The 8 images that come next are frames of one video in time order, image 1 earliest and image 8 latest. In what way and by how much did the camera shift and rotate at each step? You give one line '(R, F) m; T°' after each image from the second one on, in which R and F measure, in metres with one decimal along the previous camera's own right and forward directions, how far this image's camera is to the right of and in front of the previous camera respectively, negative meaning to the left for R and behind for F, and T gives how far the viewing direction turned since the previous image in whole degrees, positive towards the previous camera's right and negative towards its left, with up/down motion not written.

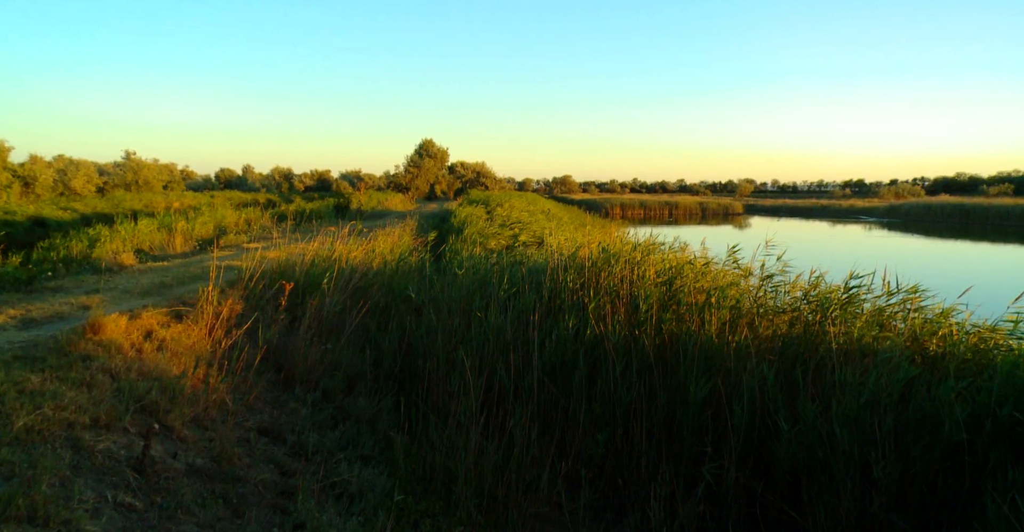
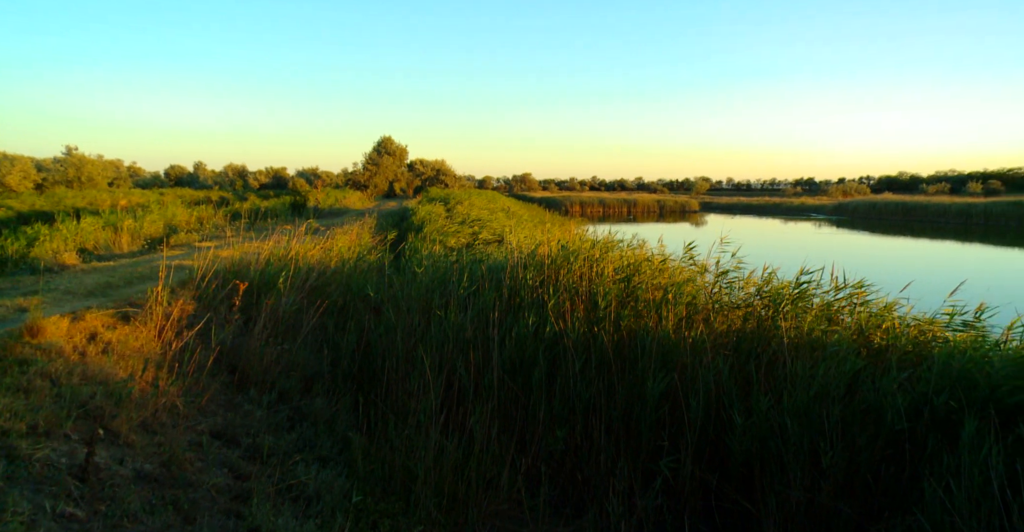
(+0.2, 0.0) m; +3°
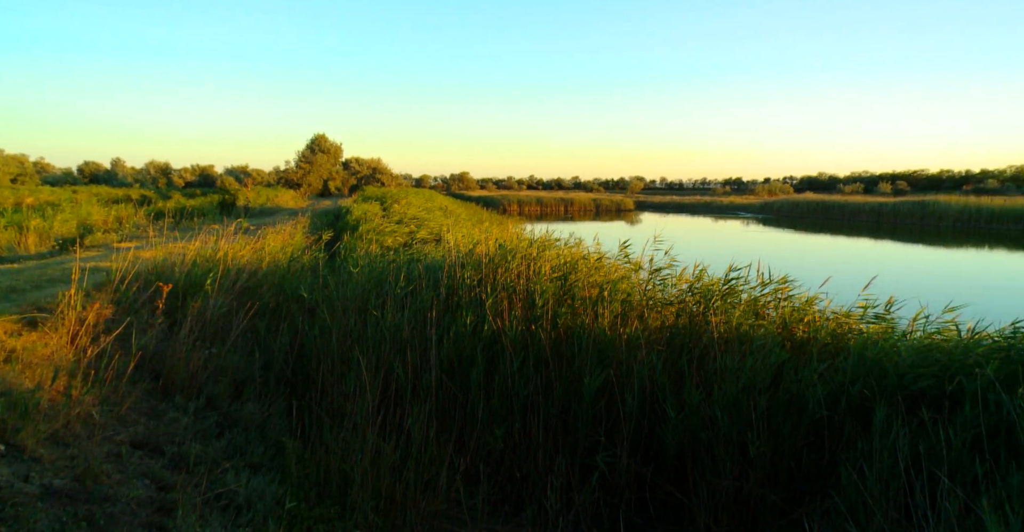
(+0.5, 0.0) m; +5°
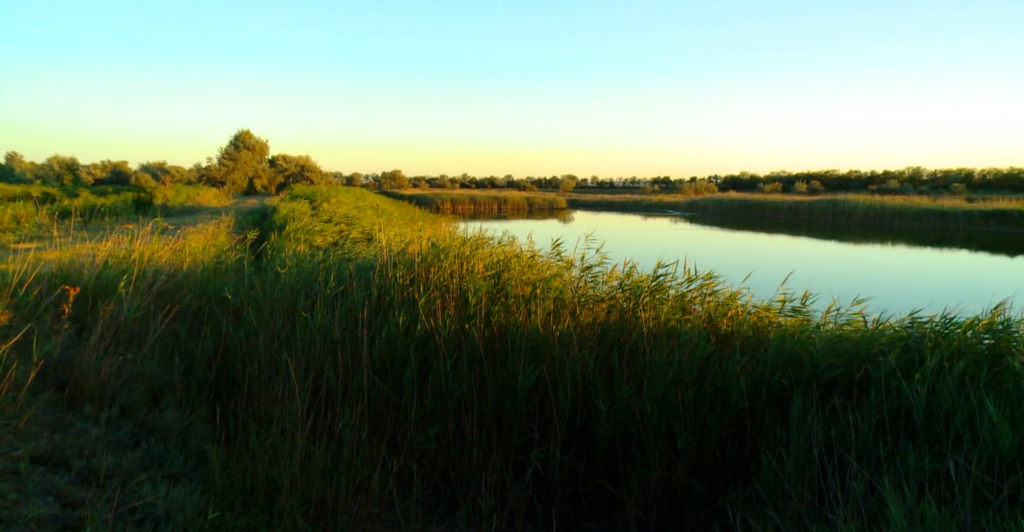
(+0.7, +0.1) m; +5°
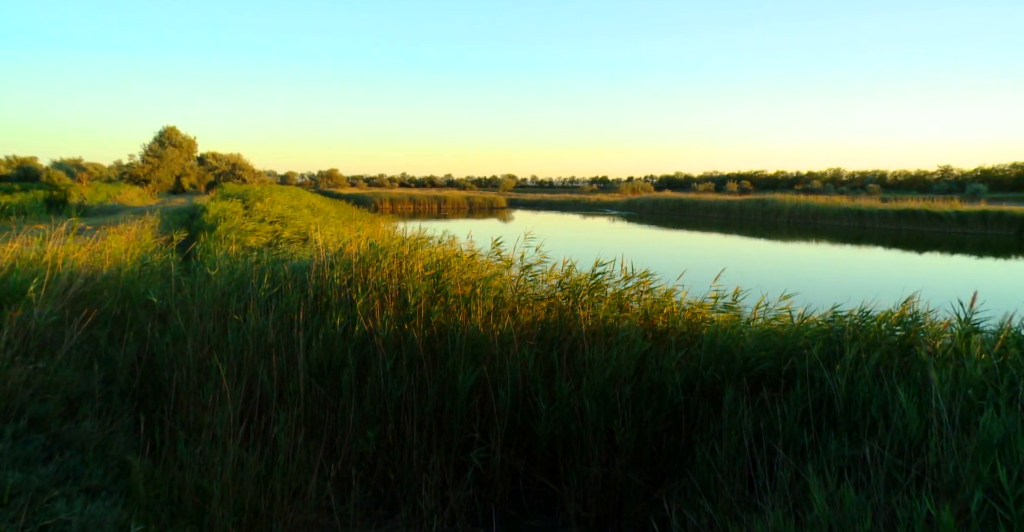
(+0.6, -0.1) m; +5°
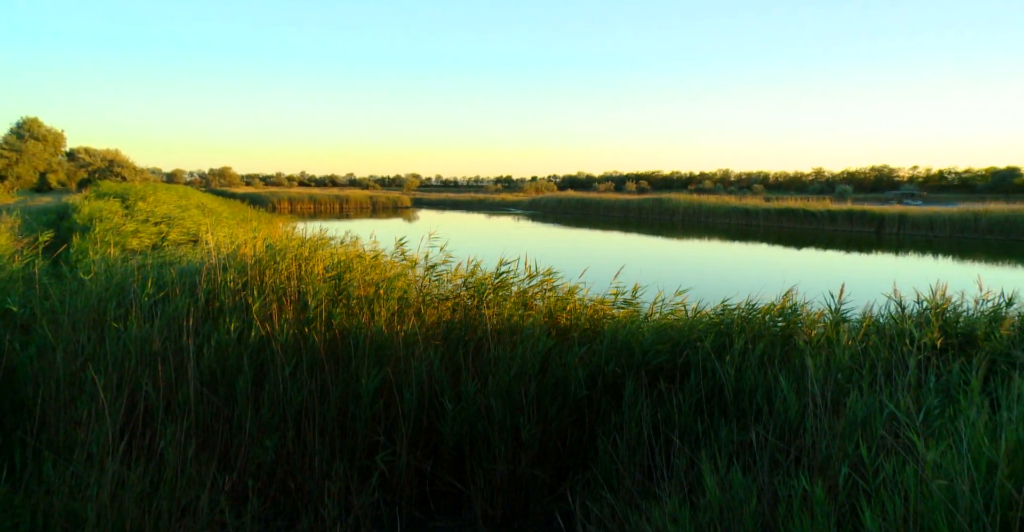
(+0.8, 0.0) m; +8°
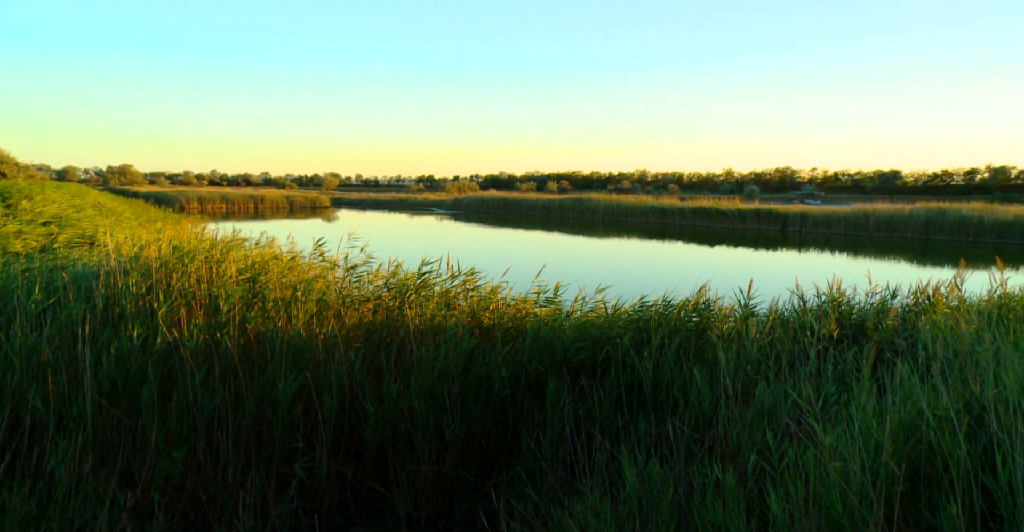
(+0.5, 0.0) m; +7°
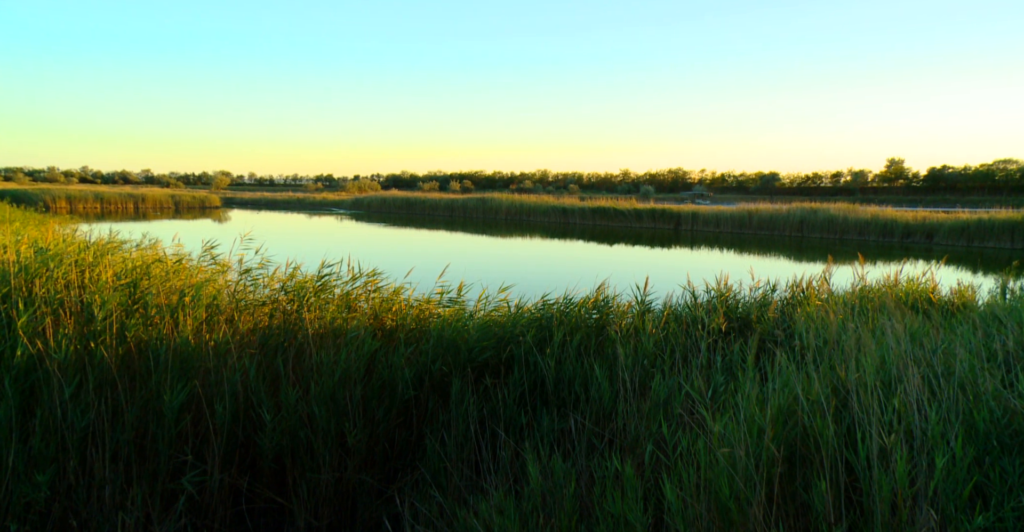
(+0.9, 0.0) m; +8°
